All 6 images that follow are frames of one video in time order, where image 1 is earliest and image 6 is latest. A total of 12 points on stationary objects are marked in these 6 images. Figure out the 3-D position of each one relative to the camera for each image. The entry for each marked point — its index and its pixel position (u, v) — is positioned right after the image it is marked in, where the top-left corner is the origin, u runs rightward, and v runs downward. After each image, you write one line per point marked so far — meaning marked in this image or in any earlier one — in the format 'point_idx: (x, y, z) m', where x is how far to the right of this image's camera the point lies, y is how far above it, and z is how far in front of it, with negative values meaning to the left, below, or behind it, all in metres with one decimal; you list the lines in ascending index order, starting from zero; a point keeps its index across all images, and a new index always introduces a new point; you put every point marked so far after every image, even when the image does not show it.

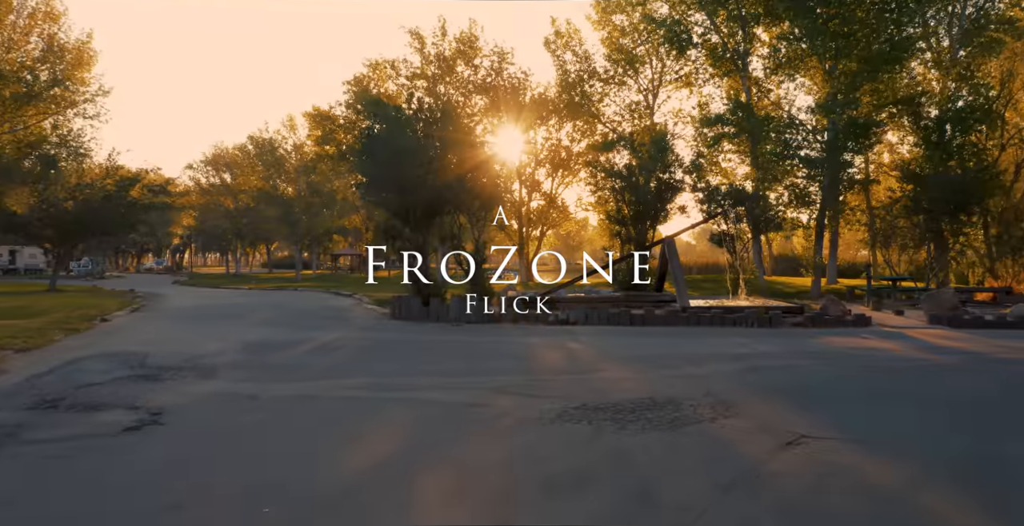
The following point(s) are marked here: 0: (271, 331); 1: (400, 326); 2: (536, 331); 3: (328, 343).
0: (-5.1, -1.4, +13.7) m
1: (-2.5, -1.4, +14.1) m
2: (+0.4, -1.4, +13.1) m
3: (-3.4, -1.5, +12.0) m
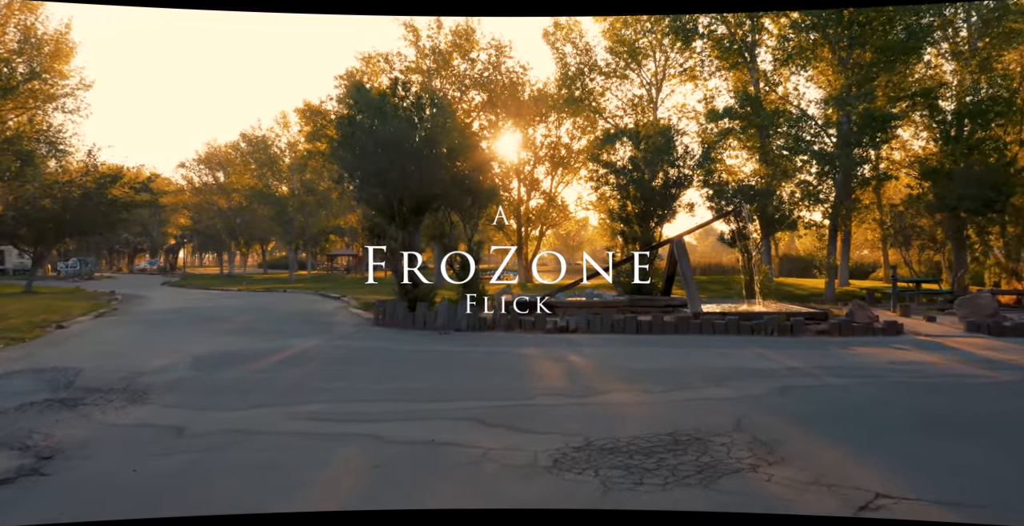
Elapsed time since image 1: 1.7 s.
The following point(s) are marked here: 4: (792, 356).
0: (-5.2, -1.4, +12.3) m
1: (-2.6, -1.4, +12.7) m
2: (+0.3, -1.4, +11.7) m
3: (-3.6, -1.5, +10.7) m
4: (+4.2, -1.4, +9.8) m
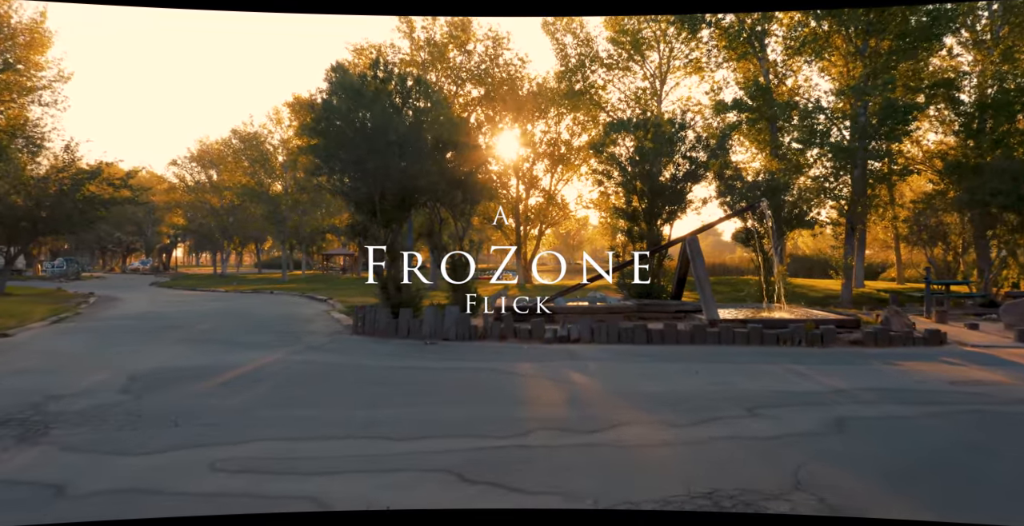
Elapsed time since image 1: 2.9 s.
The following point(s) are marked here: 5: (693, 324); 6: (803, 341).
0: (-5.3, -1.5, +10.9) m
1: (-2.7, -1.4, +11.3) m
2: (+0.2, -1.4, +10.3) m
3: (-3.7, -1.5, +9.3) m
4: (+4.1, -1.4, +8.4) m
5: (+3.2, -1.1, +11.5) m
6: (+4.9, -1.3, +10.9) m
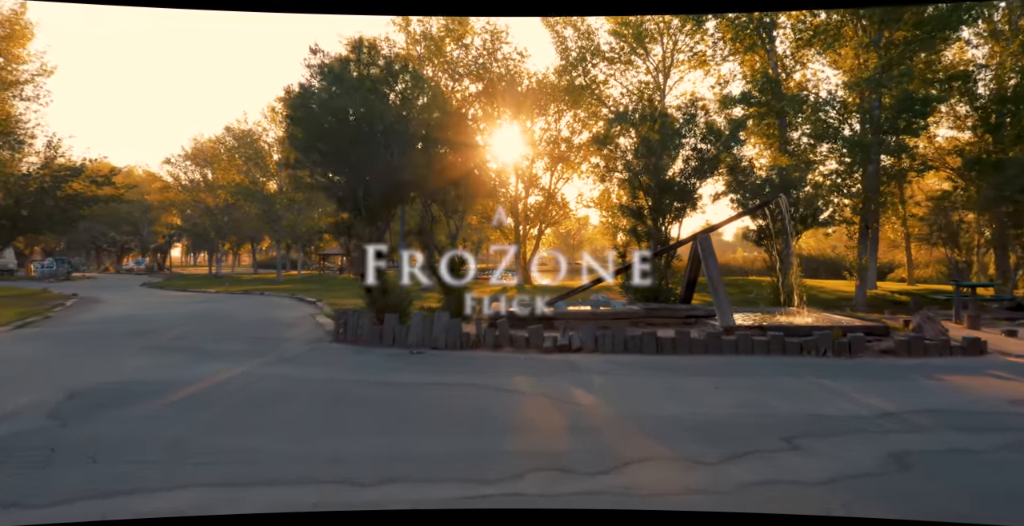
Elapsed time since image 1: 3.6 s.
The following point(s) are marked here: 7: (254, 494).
0: (-5.4, -1.5, +9.9) m
1: (-2.7, -1.4, +10.3) m
2: (+0.1, -1.5, +9.3) m
3: (-3.7, -1.6, +8.2) m
4: (+4.0, -1.5, +7.3) m
5: (+3.1, -1.1, +10.5) m
6: (+4.8, -1.3, +9.9) m
7: (-1.7, -1.5, +4.4) m
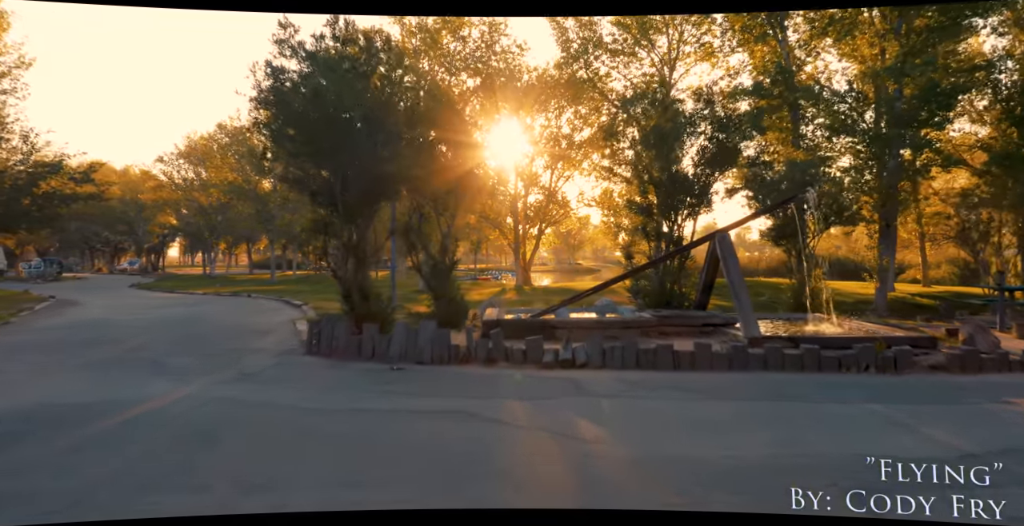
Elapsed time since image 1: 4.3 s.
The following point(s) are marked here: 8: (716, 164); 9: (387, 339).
0: (-5.4, -1.5, +8.6) m
1: (-2.8, -1.5, +9.0) m
2: (+0.1, -1.5, +8.0) m
3: (-3.8, -1.6, +6.9) m
4: (+4.0, -1.5, +6.0) m
5: (+3.1, -1.1, +9.2) m
6: (+4.8, -1.4, +8.6) m
7: (-1.8, -1.6, +3.1) m
8: (+5.9, +2.8, +19.0) m
9: (-1.8, -1.1, +9.6) m
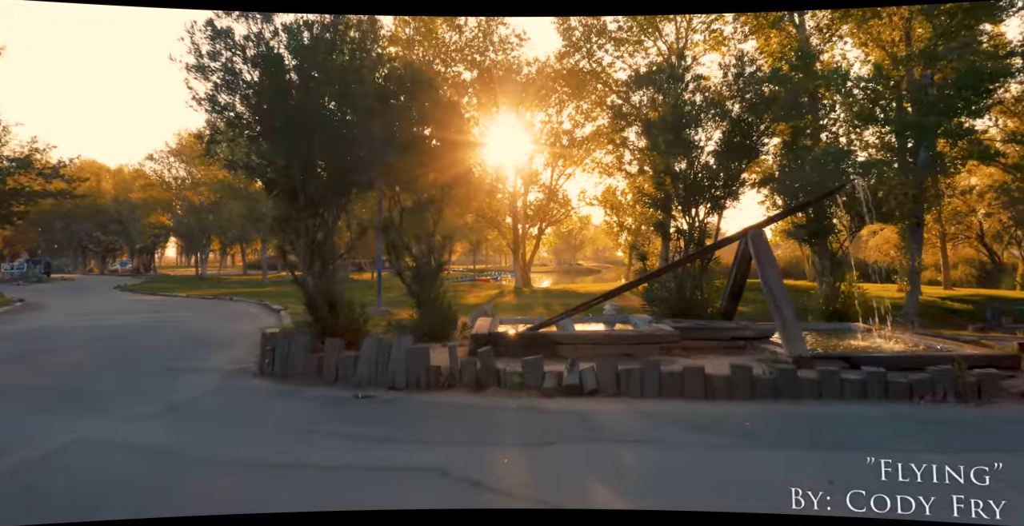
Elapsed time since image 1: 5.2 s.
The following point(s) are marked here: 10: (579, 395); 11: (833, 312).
0: (-5.5, -1.5, +6.9) m
1: (-2.9, -1.5, +7.3) m
2: (0.0, -1.5, +6.3) m
3: (-3.9, -1.6, +5.3) m
4: (+3.9, -1.5, +4.4) m
5: (+3.0, -1.2, +7.5) m
6: (+4.7, -1.4, +6.9) m
7: (-1.9, -1.6, +1.5) m
8: (+5.8, +2.7, +17.3) m
9: (-1.9, -1.1, +7.9) m
10: (+0.7, -1.4, +7.2) m
11: (+7.7, -1.2, +15.7) m
